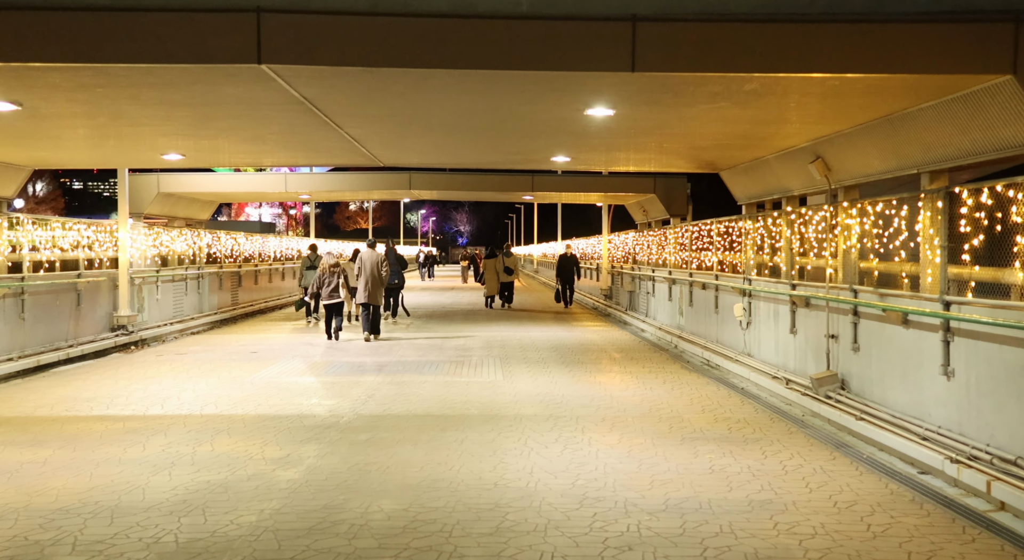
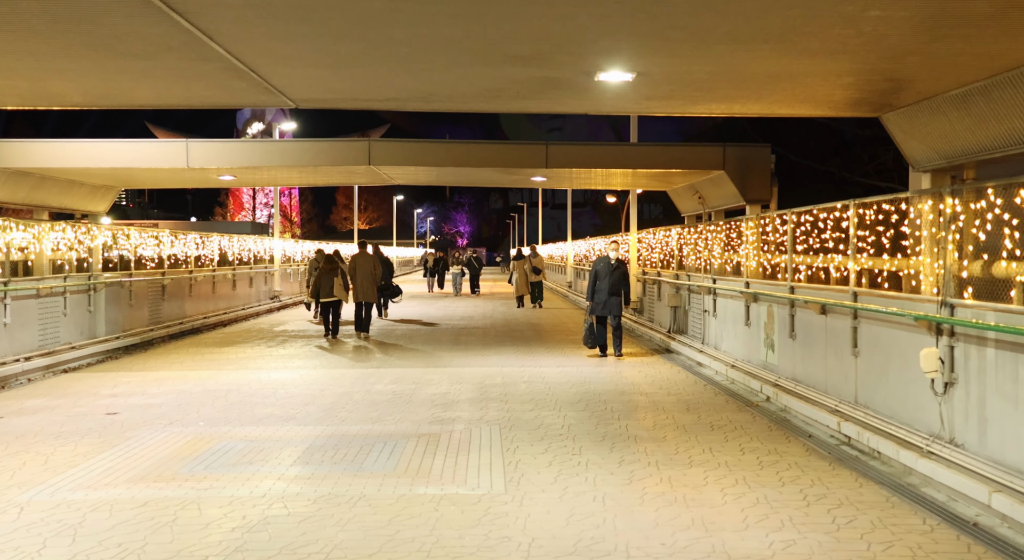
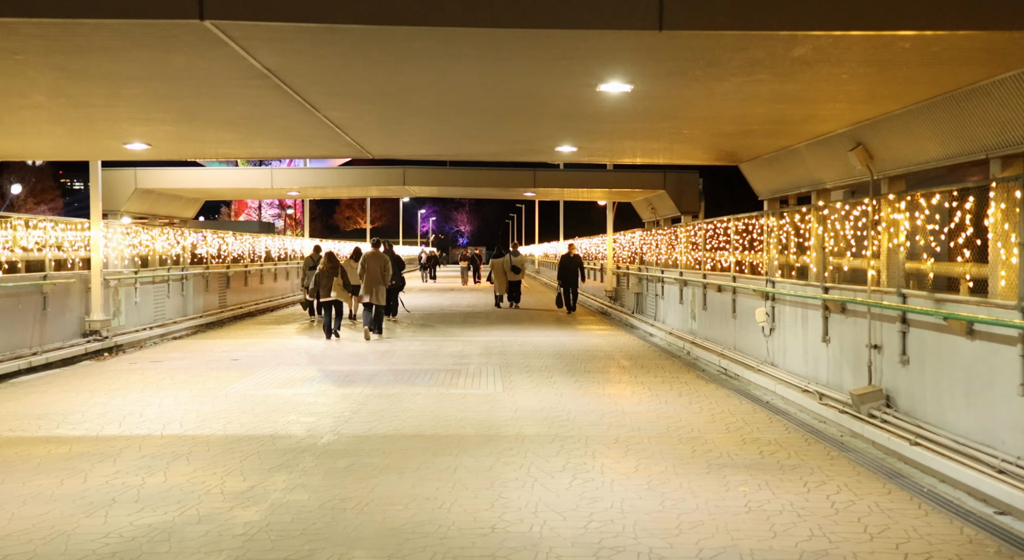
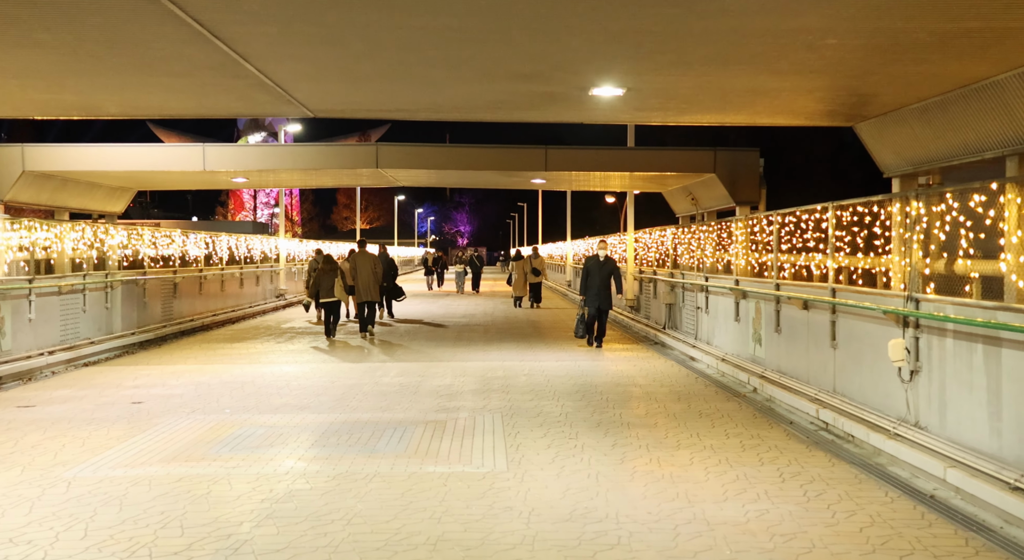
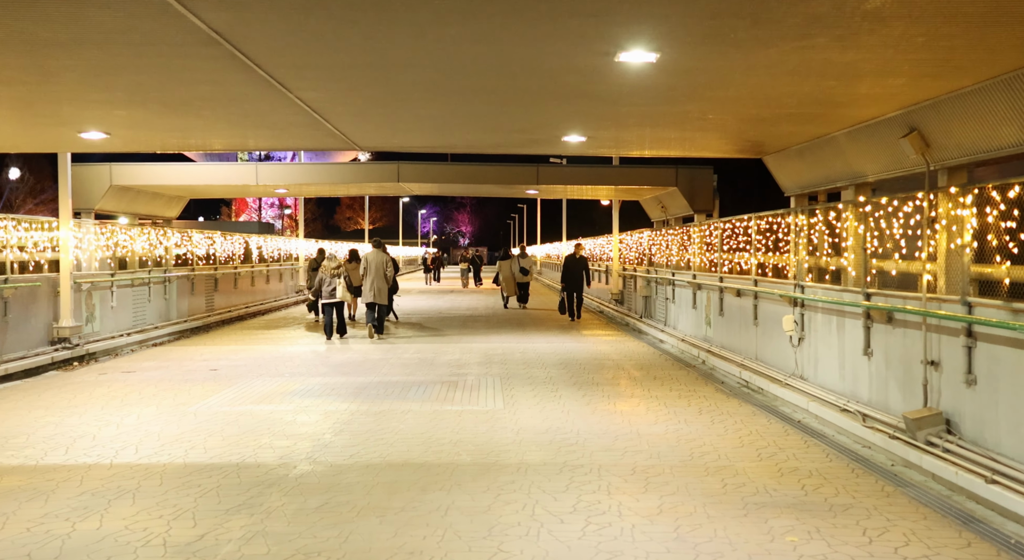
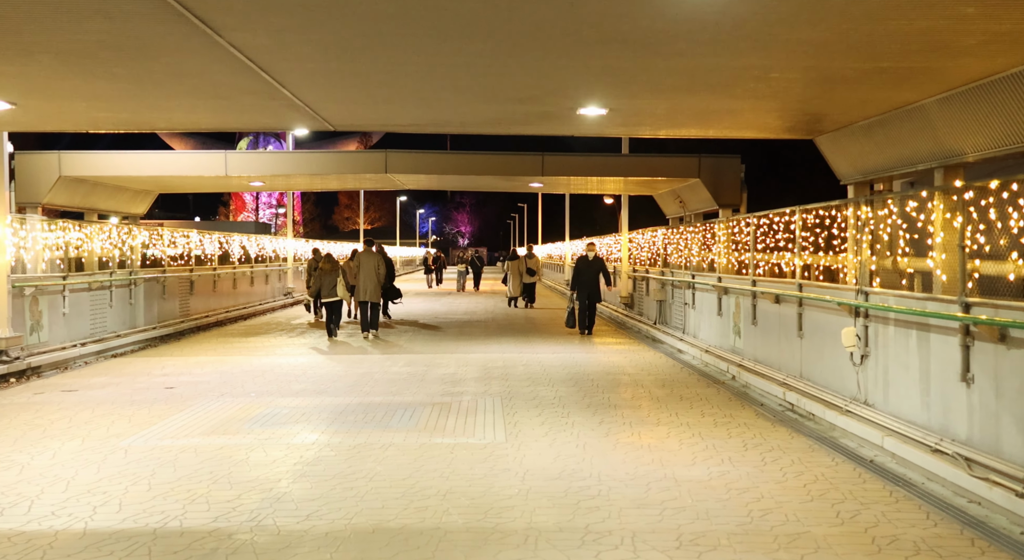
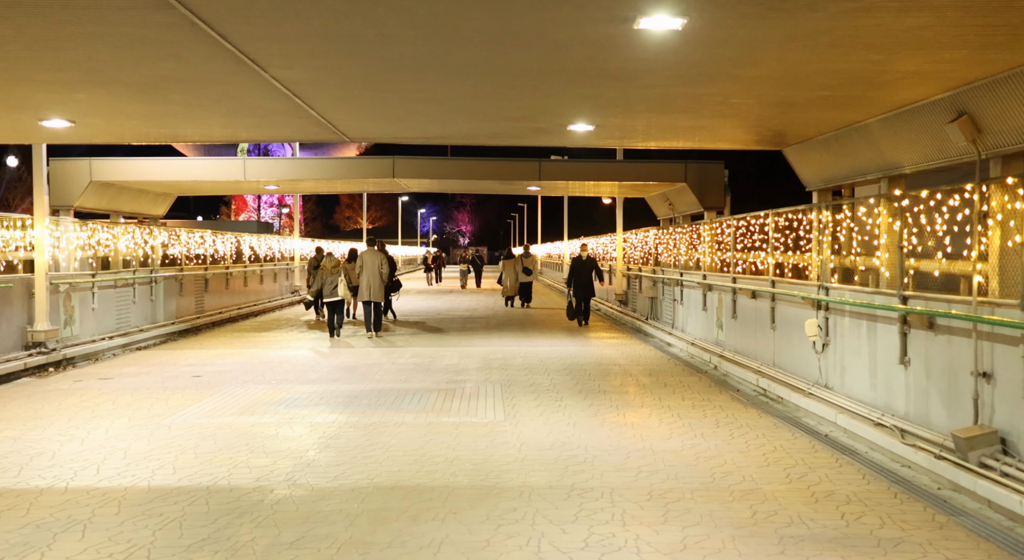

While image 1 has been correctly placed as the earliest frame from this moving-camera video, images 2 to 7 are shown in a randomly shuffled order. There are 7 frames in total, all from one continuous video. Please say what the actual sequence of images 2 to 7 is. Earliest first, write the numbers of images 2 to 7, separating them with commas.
3, 5, 7, 6, 4, 2
